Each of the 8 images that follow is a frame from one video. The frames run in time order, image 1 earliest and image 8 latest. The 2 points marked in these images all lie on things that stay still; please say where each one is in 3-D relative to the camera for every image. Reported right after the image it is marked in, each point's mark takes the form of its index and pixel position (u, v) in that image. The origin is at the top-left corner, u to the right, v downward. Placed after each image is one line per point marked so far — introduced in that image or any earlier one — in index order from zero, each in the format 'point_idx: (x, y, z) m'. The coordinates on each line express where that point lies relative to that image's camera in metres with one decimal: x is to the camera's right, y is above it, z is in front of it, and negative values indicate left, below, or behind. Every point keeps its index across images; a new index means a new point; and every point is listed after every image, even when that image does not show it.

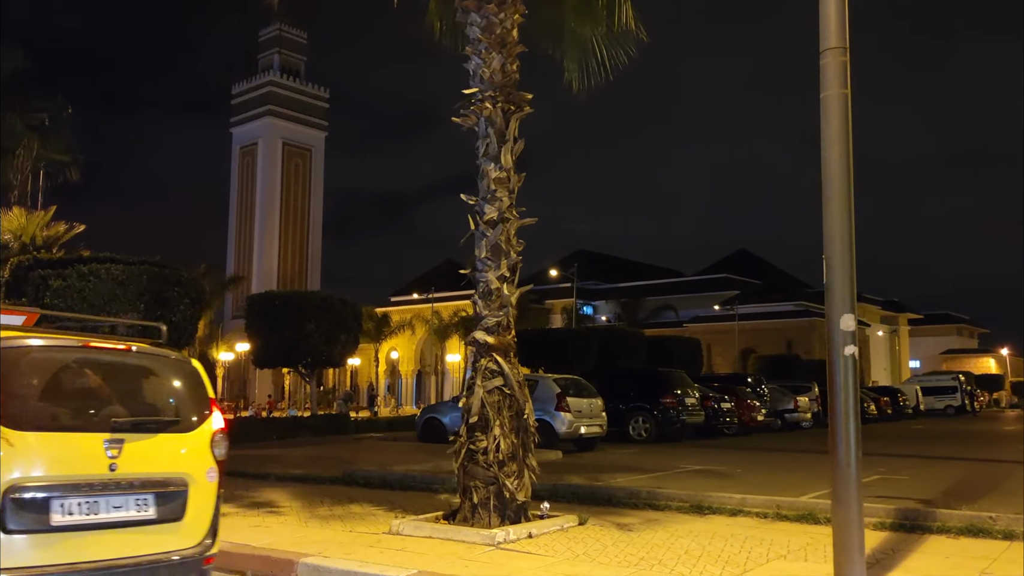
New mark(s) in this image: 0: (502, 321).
0: (-0.1, -0.3, +8.3) m
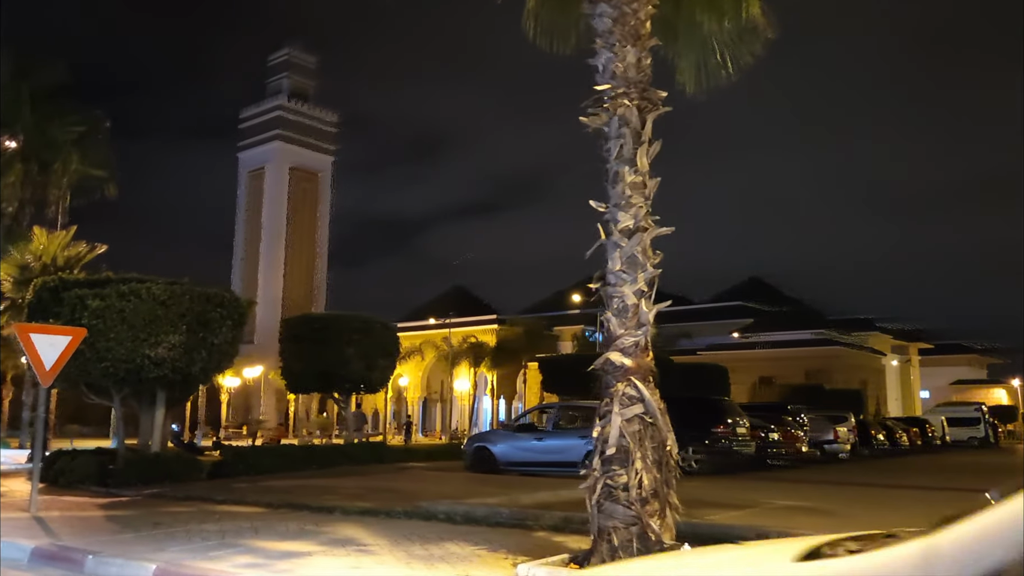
0: (+1.1, -0.4, +7.4) m
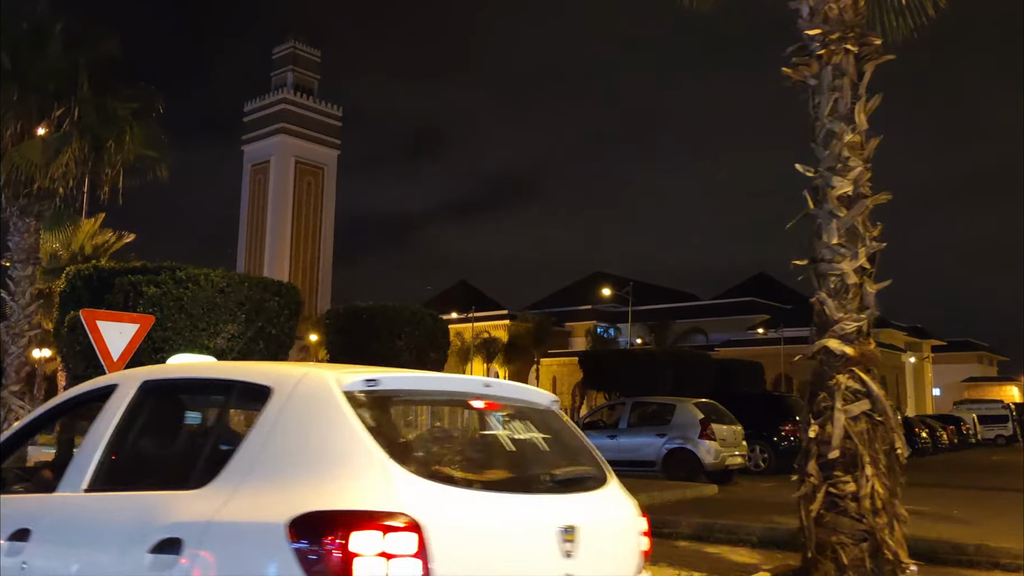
0: (+2.5, -0.3, +6.4) m
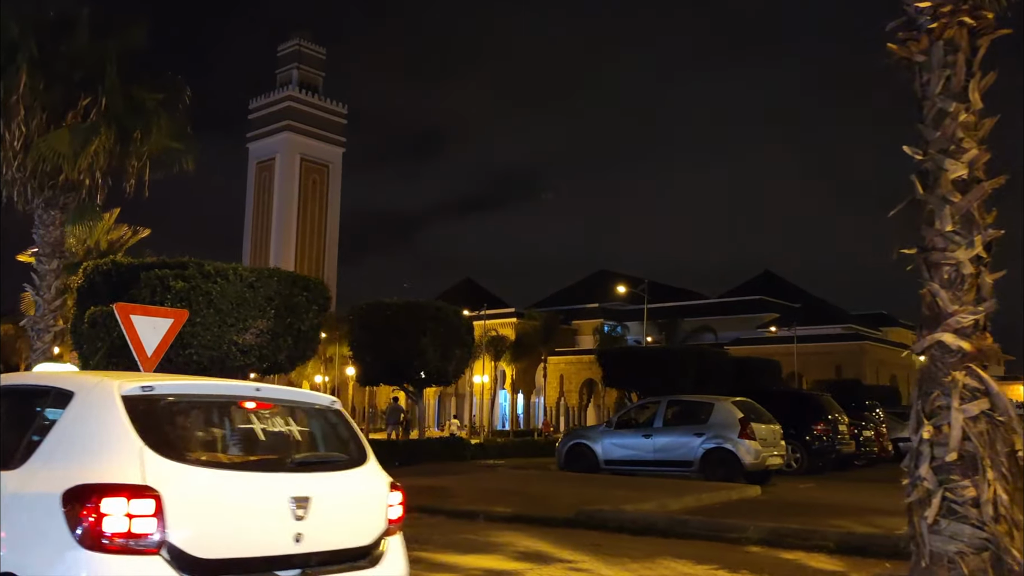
0: (+3.1, -0.2, +6.0) m
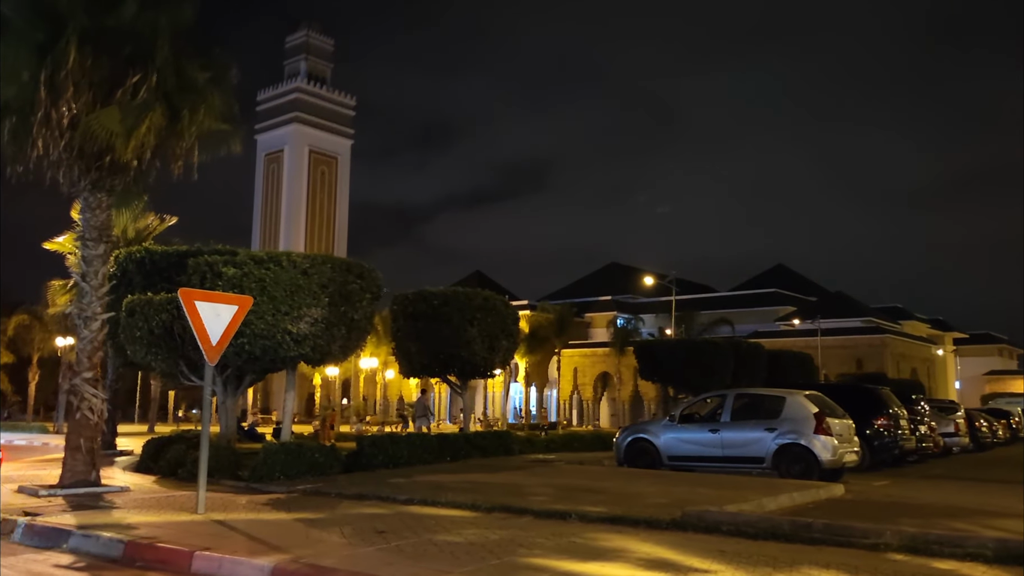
0: (+4.2, -0.1, +5.2) m
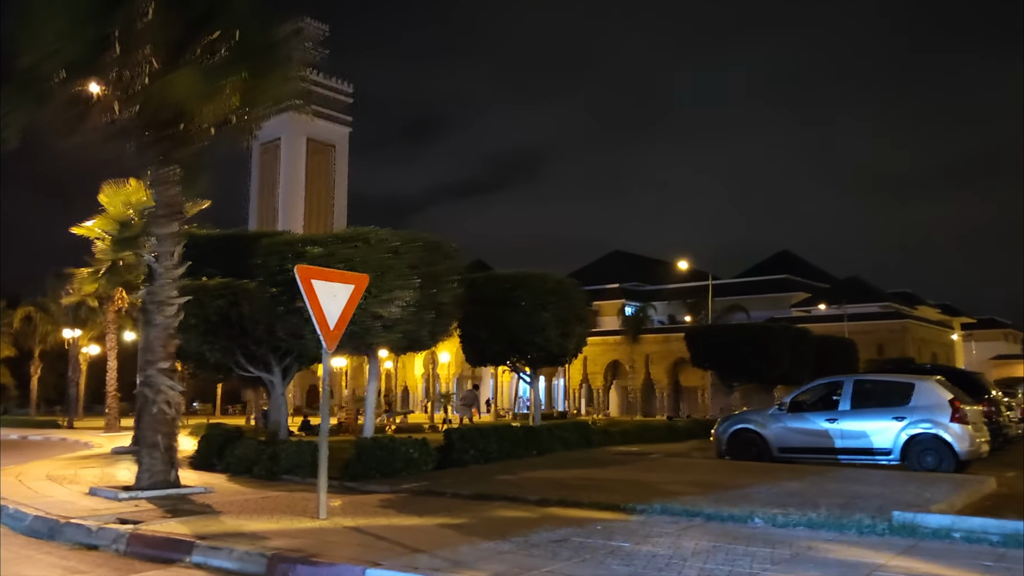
0: (+6.1, +0.2, +3.9) m
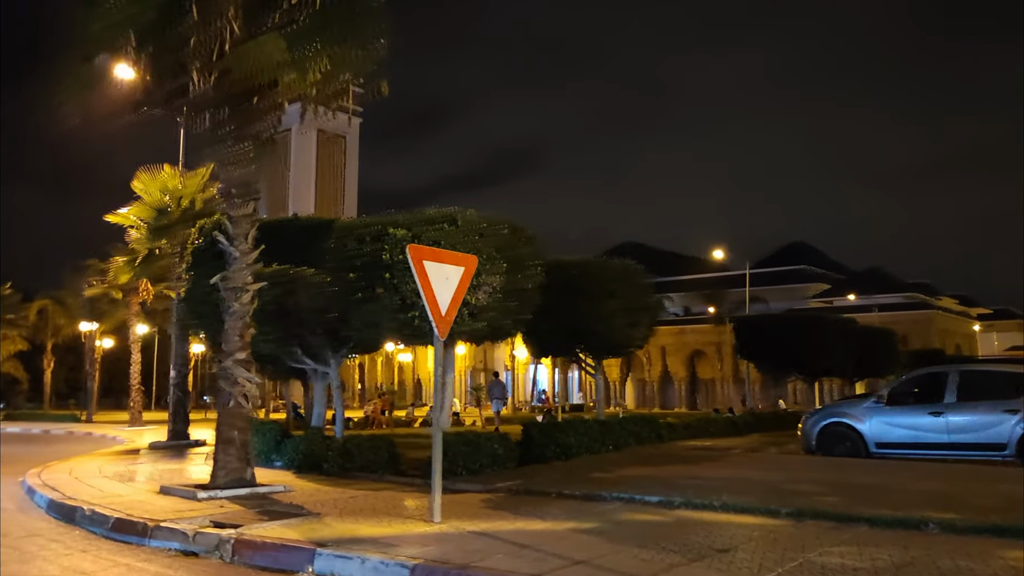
0: (+7.4, +0.3, +3.0) m
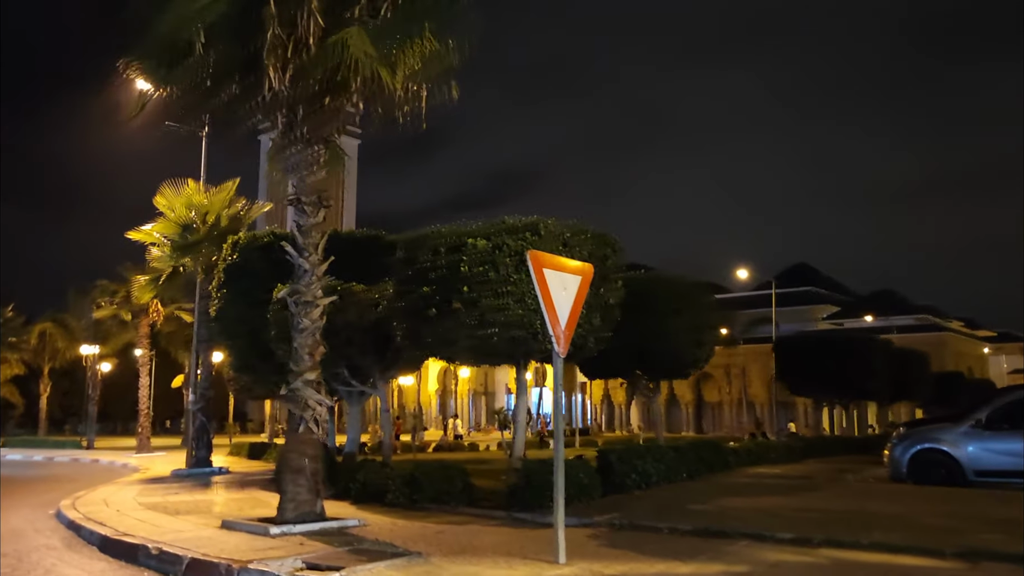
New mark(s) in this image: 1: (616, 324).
0: (+8.6, +0.4, +2.1) m
1: (+1.6, -0.5, +13.7) m
